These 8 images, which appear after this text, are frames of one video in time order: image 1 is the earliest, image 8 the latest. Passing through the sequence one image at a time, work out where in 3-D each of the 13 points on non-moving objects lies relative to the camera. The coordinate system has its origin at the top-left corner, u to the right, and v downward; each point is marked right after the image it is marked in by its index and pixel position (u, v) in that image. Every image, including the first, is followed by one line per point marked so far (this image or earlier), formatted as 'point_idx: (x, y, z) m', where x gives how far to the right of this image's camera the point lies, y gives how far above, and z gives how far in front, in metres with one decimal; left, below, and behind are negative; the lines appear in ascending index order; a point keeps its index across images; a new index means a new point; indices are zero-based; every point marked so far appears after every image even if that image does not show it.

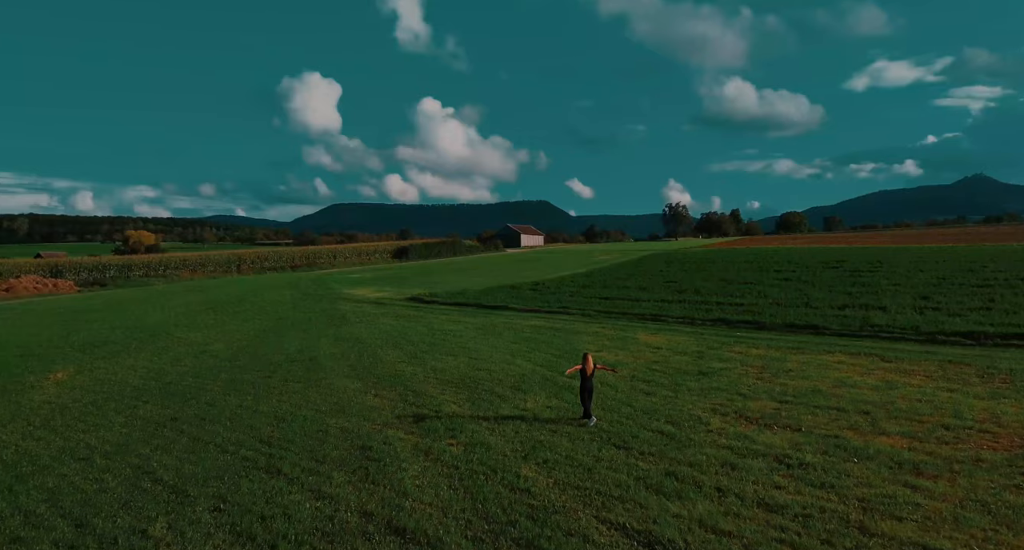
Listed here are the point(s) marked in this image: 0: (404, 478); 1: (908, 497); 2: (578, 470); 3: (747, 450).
0: (-1.6, -3.0, +9.3) m
1: (+4.5, -2.6, +7.4) m
2: (+0.9, -2.8, +9.2) m
3: (+3.6, -2.7, +9.6) m
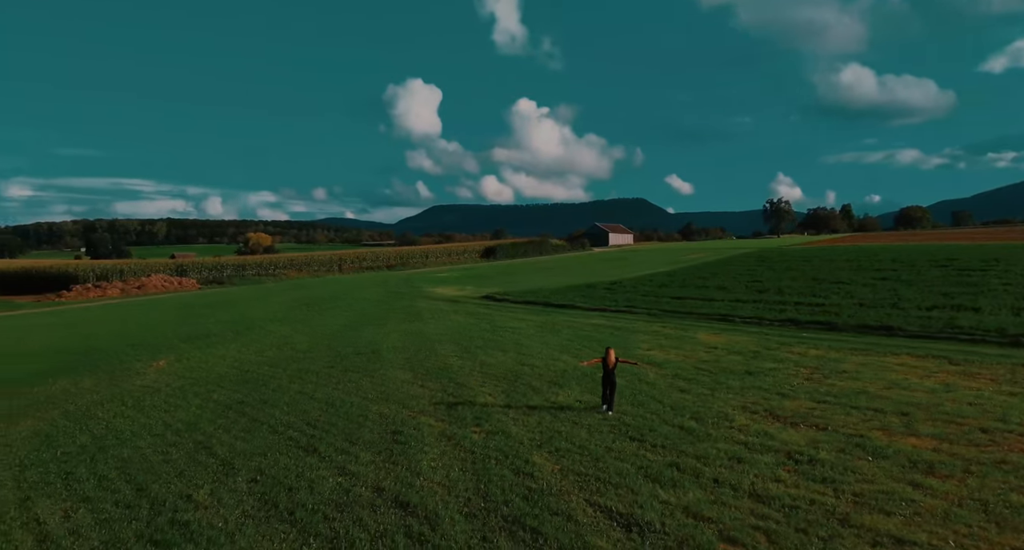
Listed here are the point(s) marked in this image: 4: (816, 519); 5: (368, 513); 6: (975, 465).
0: (-1.4, -2.9, +9.9) m
1: (+4.4, -2.5, +7.2) m
2: (+1.1, -2.7, +9.5) m
3: (+3.8, -2.6, +9.6) m
4: (+3.2, -2.6, +6.7) m
5: (-1.8, -2.9, +7.9) m
6: (+5.8, -2.4, +8.1) m
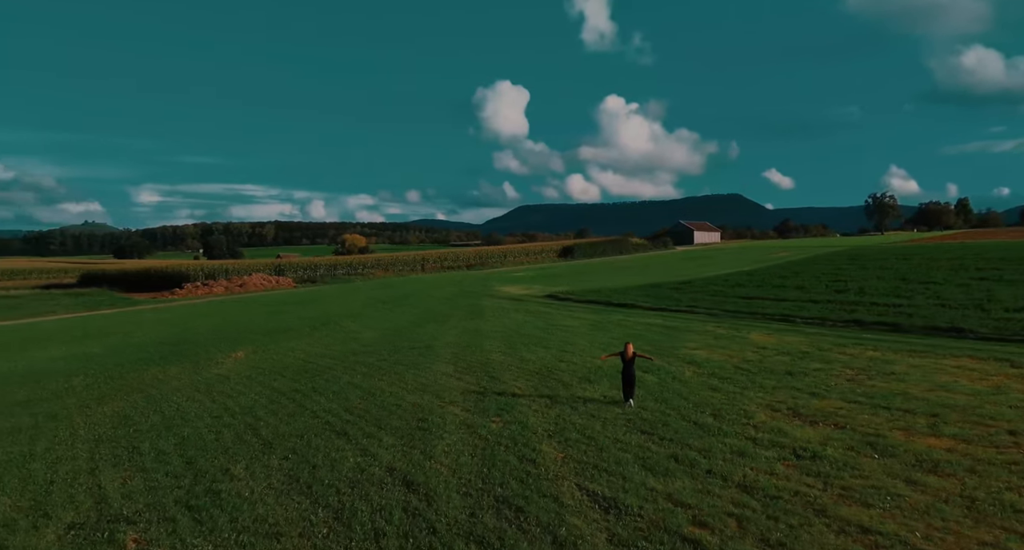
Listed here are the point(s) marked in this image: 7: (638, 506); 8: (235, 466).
0: (-1.2, -2.8, +10.5) m
1: (+4.3, -2.4, +7.2) m
2: (+1.2, -2.6, +9.8) m
3: (+3.9, -2.5, +9.6) m
4: (+3.0, -2.5, +6.8) m
5: (-1.8, -2.8, +8.5) m
6: (+5.7, -2.4, +7.8) m
7: (+1.4, -2.6, +7.2) m
8: (-4.5, -3.1, +10.4) m
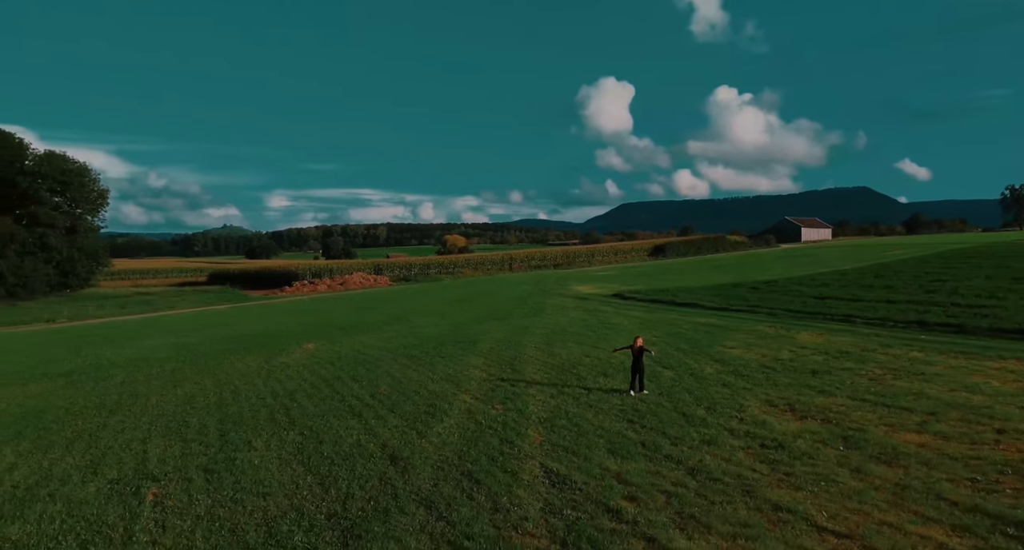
0: (-1.4, -2.7, +11.3) m
1: (+3.7, -2.3, +7.4) m
2: (+1.0, -2.6, +10.3) m
3: (+3.6, -2.4, +9.8) m
4: (+2.4, -2.4, +7.2) m
5: (-2.2, -2.7, +9.4) m
6: (+5.2, -2.3, +7.9) m
7: (+0.8, -2.5, +7.8) m
8: (-4.6, -3.0, +11.6) m
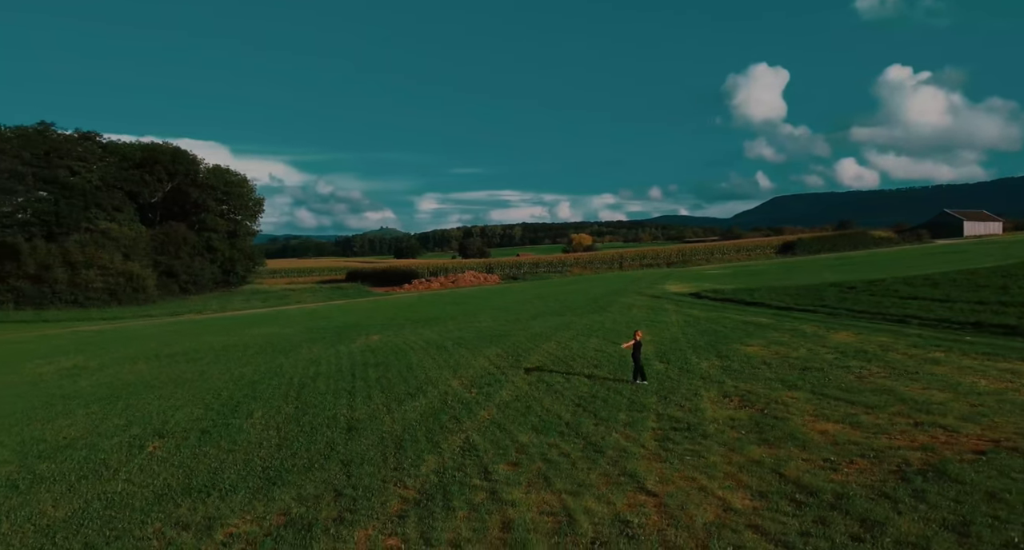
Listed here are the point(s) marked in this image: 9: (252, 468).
0: (-2.1, -2.6, +12.6) m
1: (+2.4, -2.3, +8.0) m
2: (+0.1, -2.4, +11.3) m
3: (+2.7, -2.3, +10.4) m
4: (+1.1, -2.3, +8.0) m
5: (-3.2, -2.6, +10.9) m
6: (+4.0, -2.2, +8.3) m
7: (-0.4, -2.4, +8.8) m
8: (-5.3, -2.8, +13.4) m
9: (-3.6, -2.6, +8.7) m
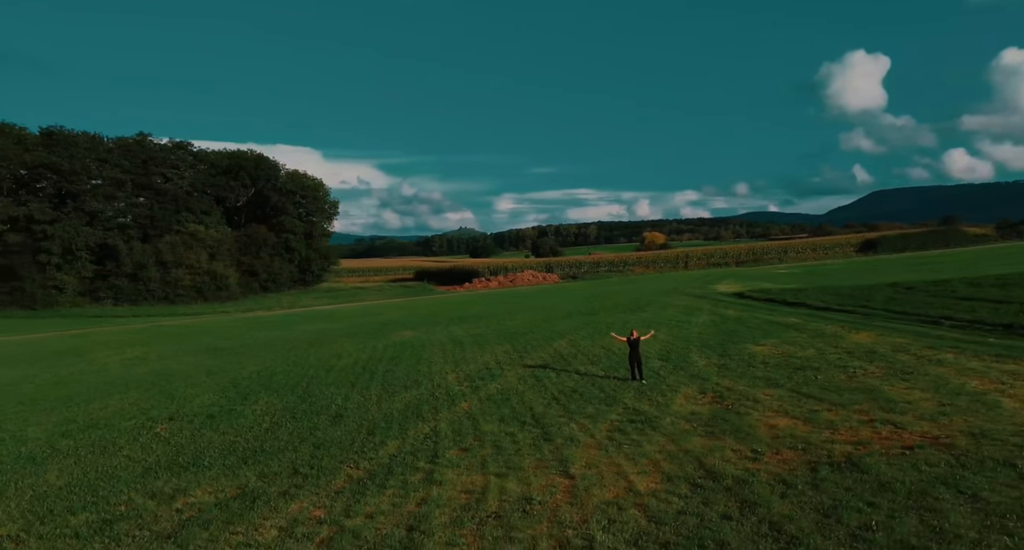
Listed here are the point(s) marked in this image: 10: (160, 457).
0: (-2.4, -2.5, +13.3) m
1: (+1.7, -2.2, +8.4) m
2: (-0.3, -2.4, +11.9) m
3: (+2.2, -2.3, +10.8) m
4: (+0.4, -2.3, +8.5) m
5: (-3.6, -2.6, +11.7) m
6: (+3.3, -2.2, +8.5) m
7: (-1.0, -2.4, +9.4) m
8: (-5.5, -2.8, +14.3) m
9: (-4.2, -2.6, +9.6) m
10: (-5.2, -2.7, +9.4) m
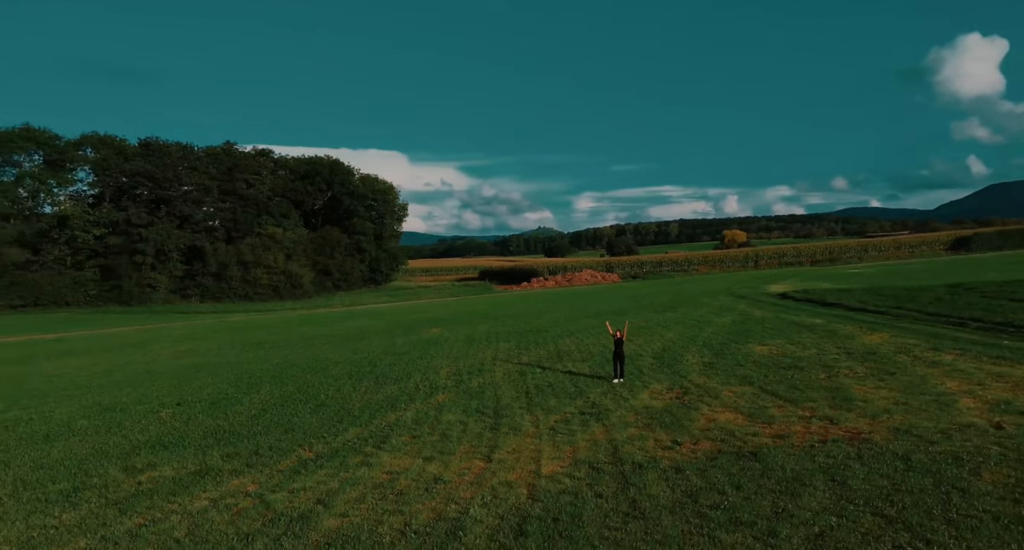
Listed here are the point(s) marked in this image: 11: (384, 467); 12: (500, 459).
0: (-2.8, -2.5, +14.1) m
1: (+0.9, -2.2, +8.9) m
2: (-0.9, -2.4, +12.5) m
3: (+1.5, -2.3, +11.3) m
4: (-0.4, -2.3, +9.1) m
5: (-4.2, -2.6, +12.6) m
6: (+2.5, -2.2, +8.9) m
7: (-1.7, -2.4, +10.1) m
8: (-5.9, -2.8, +15.3) m
9: (-4.9, -2.6, +10.5) m
10: (-5.9, -2.7, +10.4) m
11: (-1.5, -2.3, +7.5) m
12: (-0.1, -2.2, +7.6) m
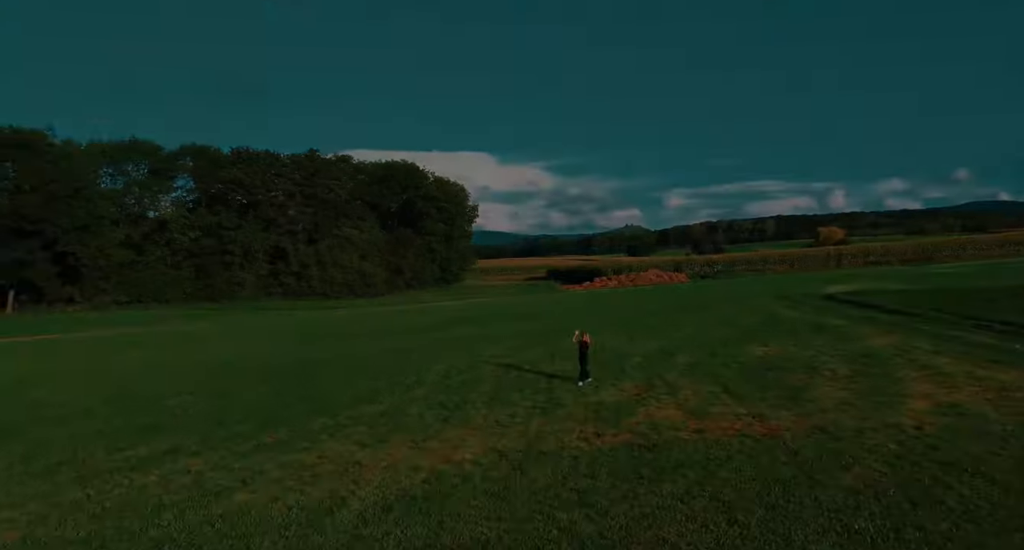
0: (-3.3, -2.6, +15.0) m
1: (0.0, -2.3, +9.5) m
2: (-1.5, -2.5, +13.3) m
3: (+0.8, -2.3, +11.9) m
4: (-1.3, -2.3, +9.8) m
5: (-4.7, -2.6, +13.6) m
6: (+1.6, -2.2, +9.4) m
7: (-2.5, -2.4, +10.9) m
8: (-6.2, -2.8, +16.5) m
9: (-5.6, -2.6, +11.6) m
10: (-6.7, -2.7, +11.6) m
11: (-2.5, -2.3, +8.3) m
12: (-1.1, -2.2, +8.3) m
